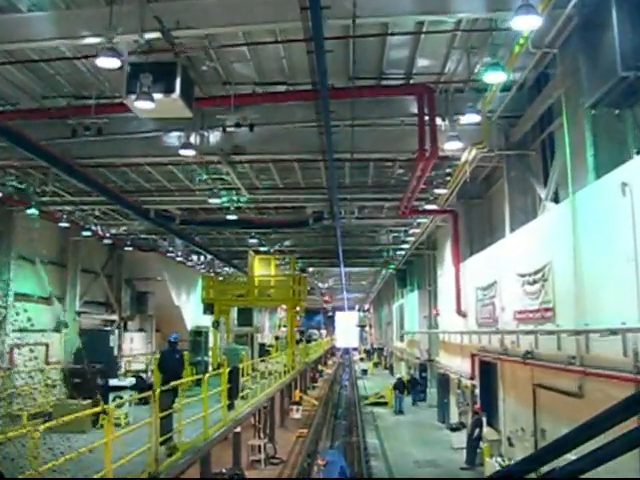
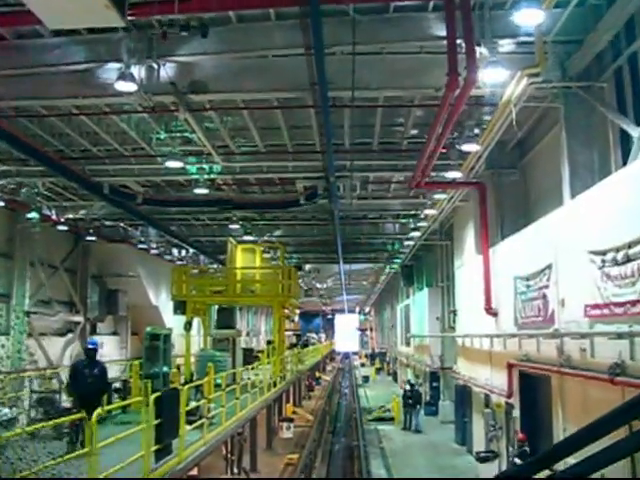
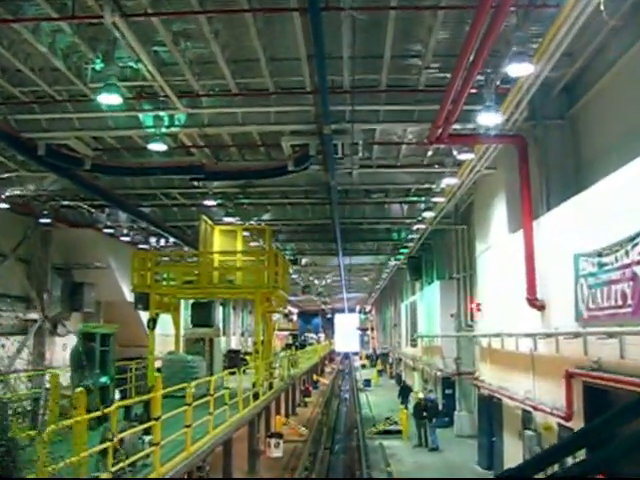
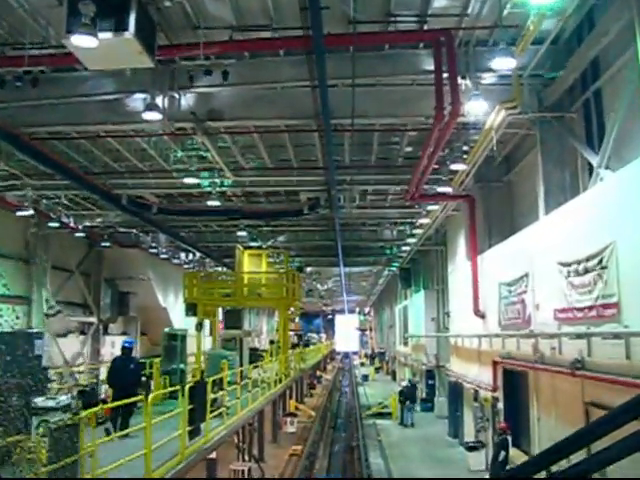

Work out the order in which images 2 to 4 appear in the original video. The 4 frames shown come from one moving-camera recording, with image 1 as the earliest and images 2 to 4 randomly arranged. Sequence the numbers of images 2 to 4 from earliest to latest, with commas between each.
4, 2, 3
